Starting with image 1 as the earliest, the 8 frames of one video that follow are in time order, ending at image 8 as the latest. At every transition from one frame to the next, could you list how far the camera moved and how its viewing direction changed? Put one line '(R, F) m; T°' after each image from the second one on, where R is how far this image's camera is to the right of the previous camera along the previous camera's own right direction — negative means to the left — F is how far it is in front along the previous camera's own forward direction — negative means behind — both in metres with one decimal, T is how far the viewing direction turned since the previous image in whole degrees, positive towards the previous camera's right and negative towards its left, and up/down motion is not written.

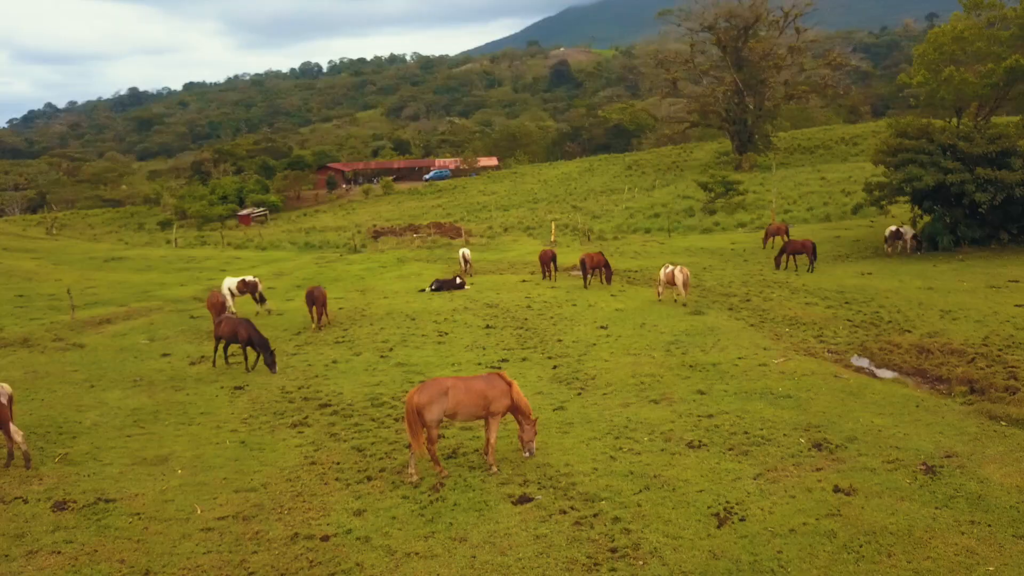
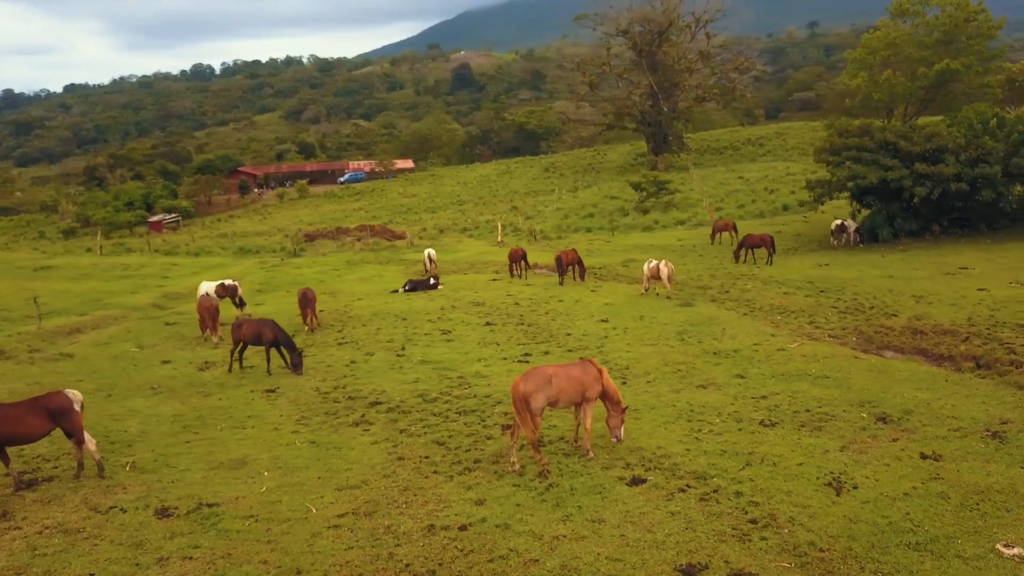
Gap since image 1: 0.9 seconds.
(-1.9, 0.0) m; +7°
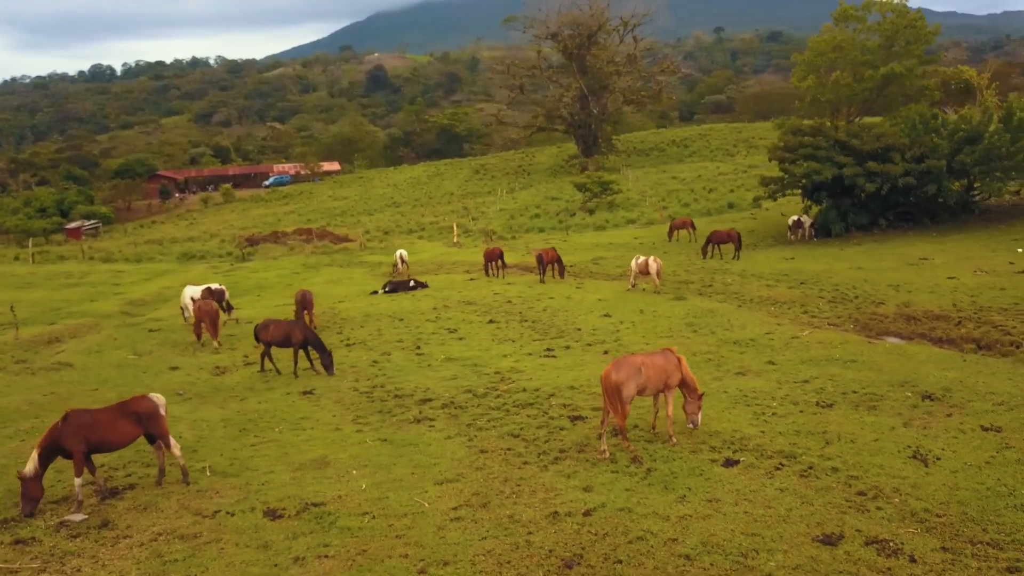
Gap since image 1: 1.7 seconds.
(-1.7, -0.1) m; +6°
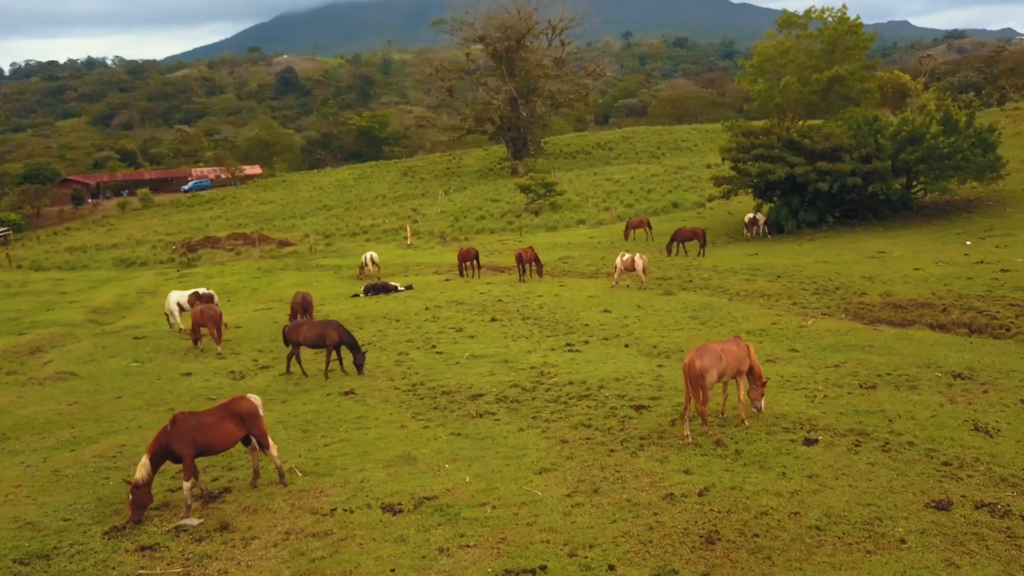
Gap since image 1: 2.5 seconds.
(-1.7, -0.1) m; +6°
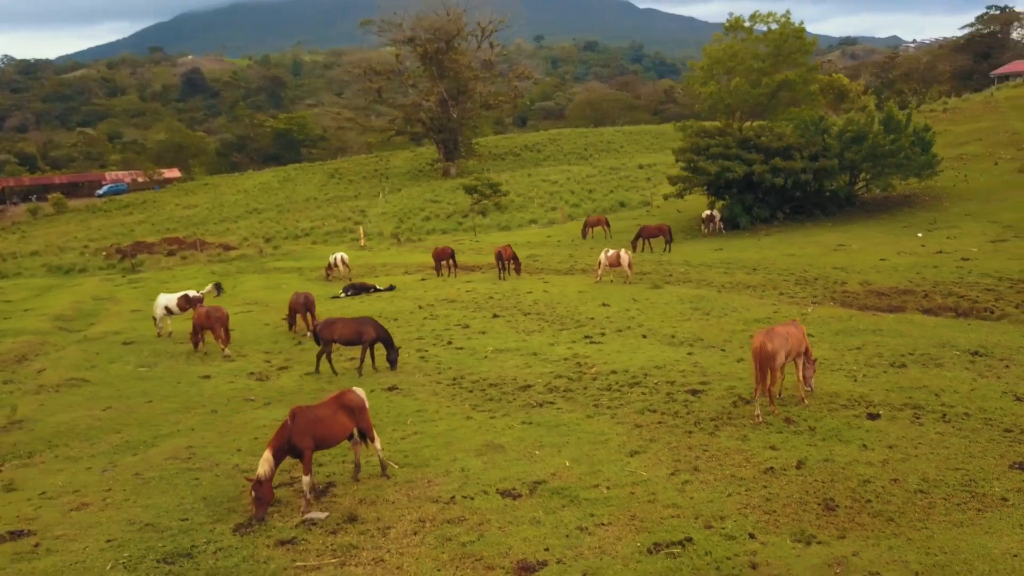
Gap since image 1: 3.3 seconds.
(-1.7, -0.1) m; +6°
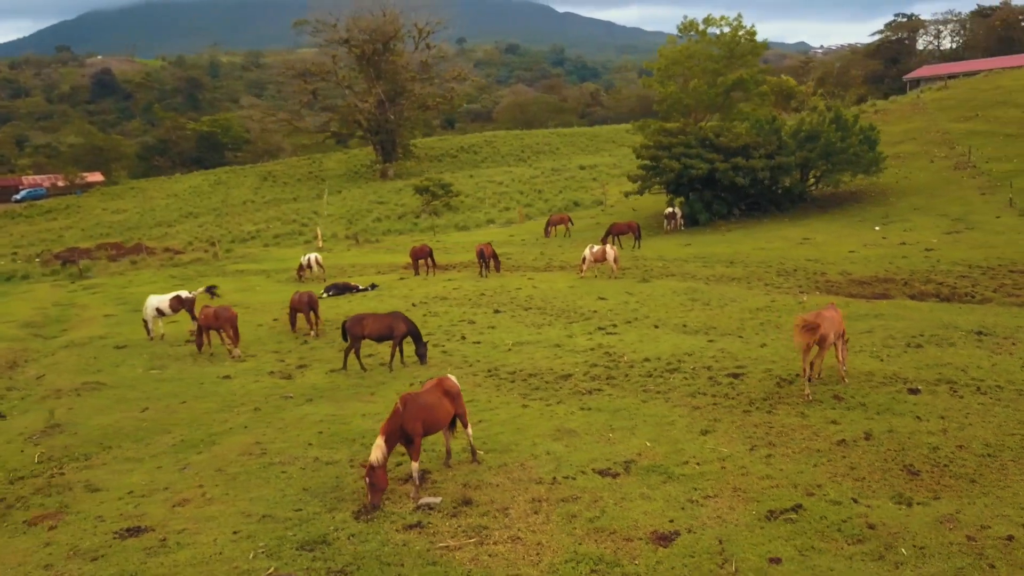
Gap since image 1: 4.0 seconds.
(-1.5, -0.1) m; +5°
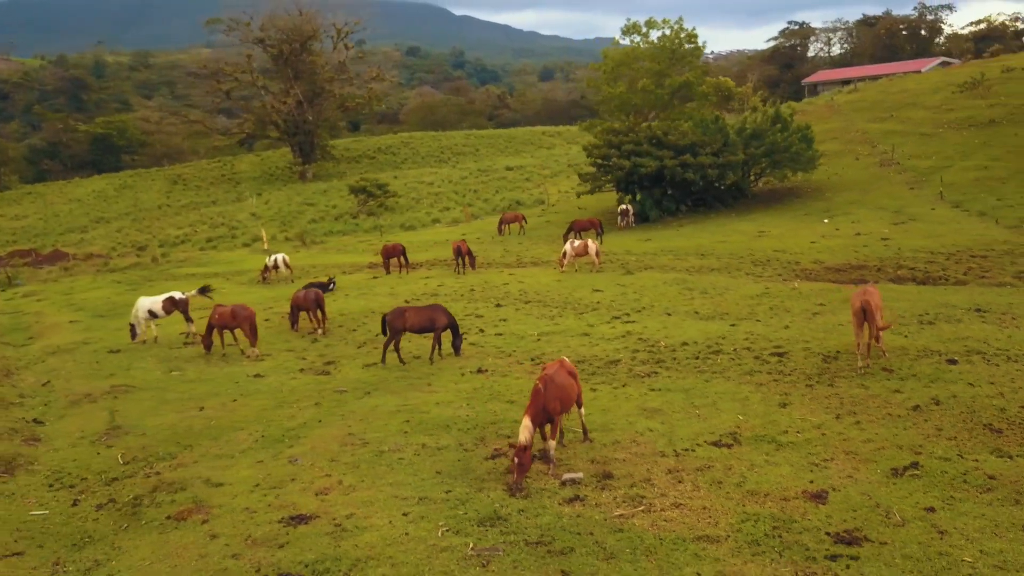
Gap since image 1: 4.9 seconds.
(-2.0, -0.1) m; +7°
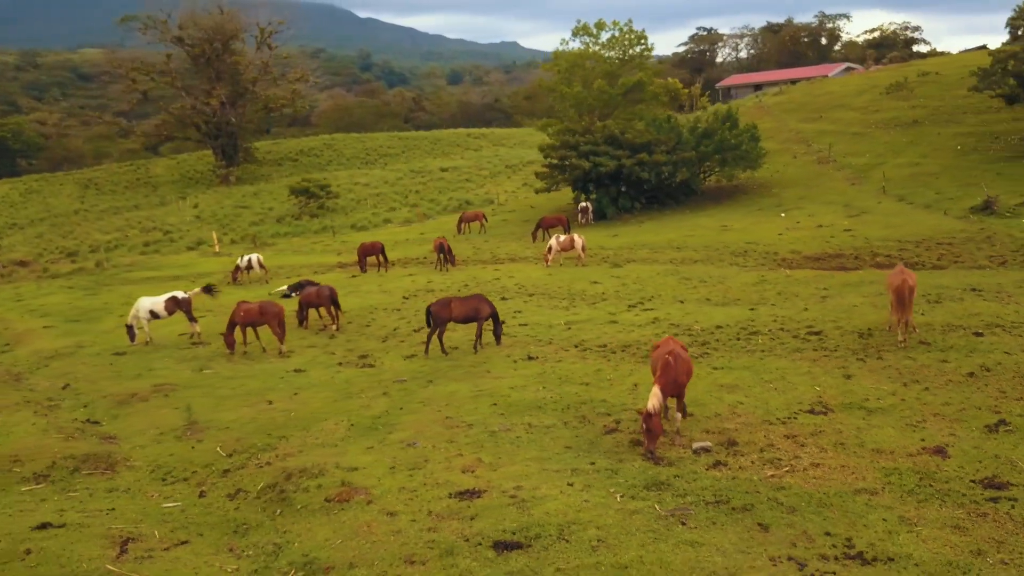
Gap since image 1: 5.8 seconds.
(-2.0, -0.1) m; +6°
